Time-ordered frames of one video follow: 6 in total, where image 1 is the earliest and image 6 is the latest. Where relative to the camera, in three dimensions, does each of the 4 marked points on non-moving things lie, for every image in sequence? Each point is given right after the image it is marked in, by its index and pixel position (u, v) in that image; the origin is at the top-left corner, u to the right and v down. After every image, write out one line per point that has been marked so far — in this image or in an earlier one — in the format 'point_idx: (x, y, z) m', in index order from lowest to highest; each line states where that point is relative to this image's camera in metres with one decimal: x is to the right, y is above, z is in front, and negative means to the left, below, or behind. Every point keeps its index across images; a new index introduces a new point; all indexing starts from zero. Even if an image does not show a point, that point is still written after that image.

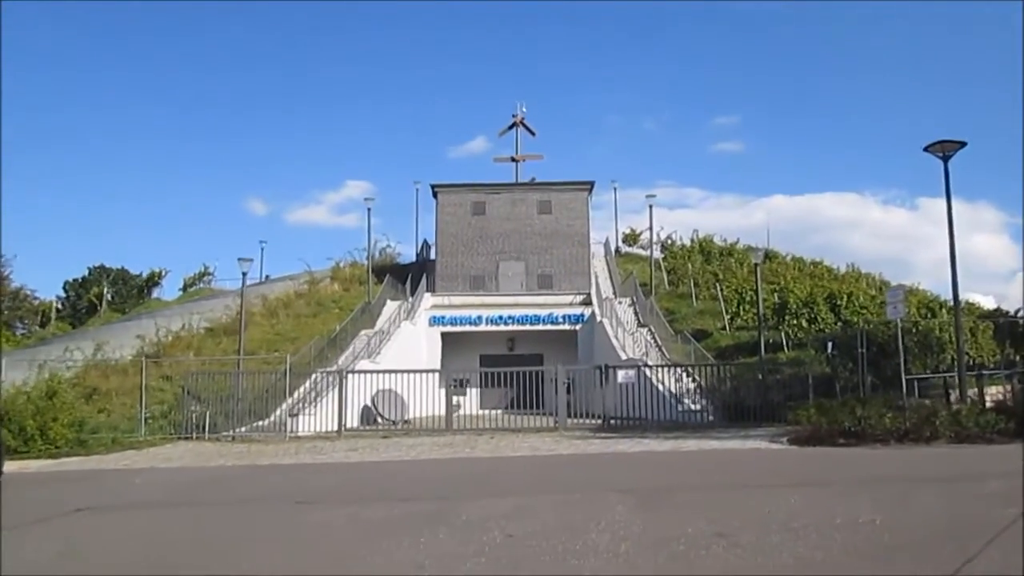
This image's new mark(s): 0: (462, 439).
0: (-1.0, -3.1, +18.3) m
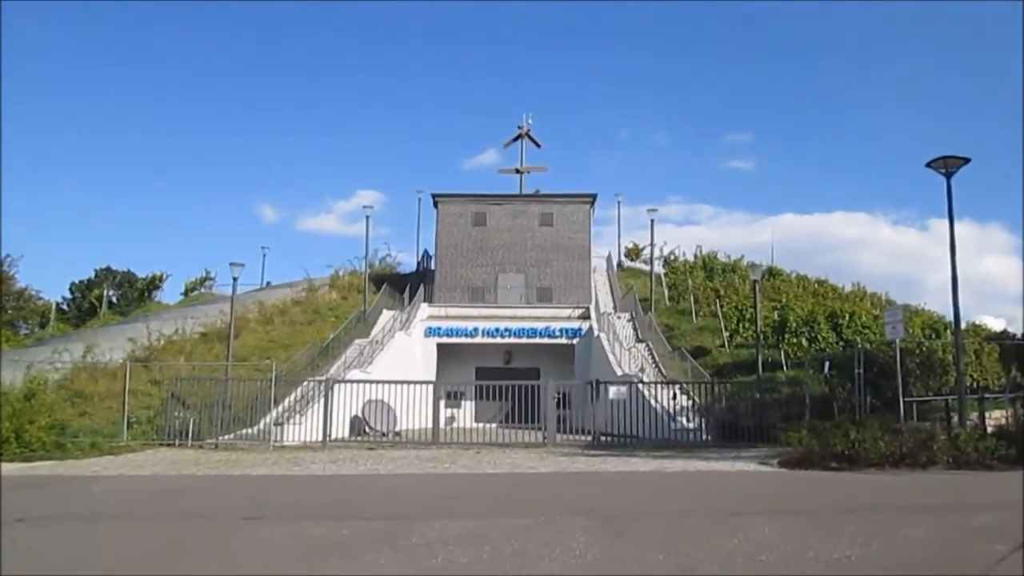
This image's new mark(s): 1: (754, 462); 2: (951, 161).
0: (-1.3, -3.3, +17.8) m
1: (+3.8, -2.8, +13.9) m
2: (+7.6, +2.2, +15.3) m
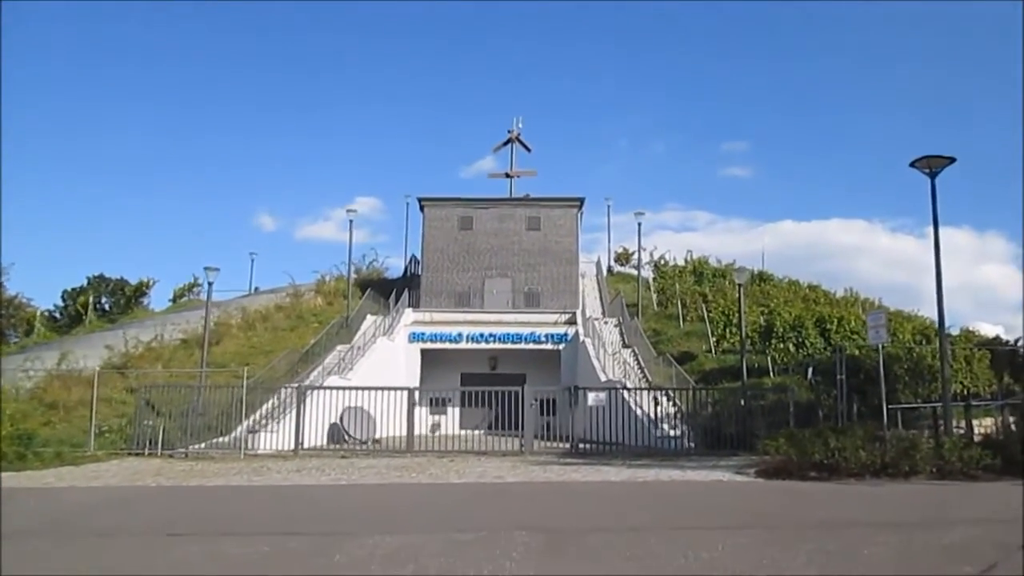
0: (-1.8, -3.4, +17.3) m
1: (+3.3, -2.8, +13.4) m
2: (+7.1, +2.1, +14.9) m
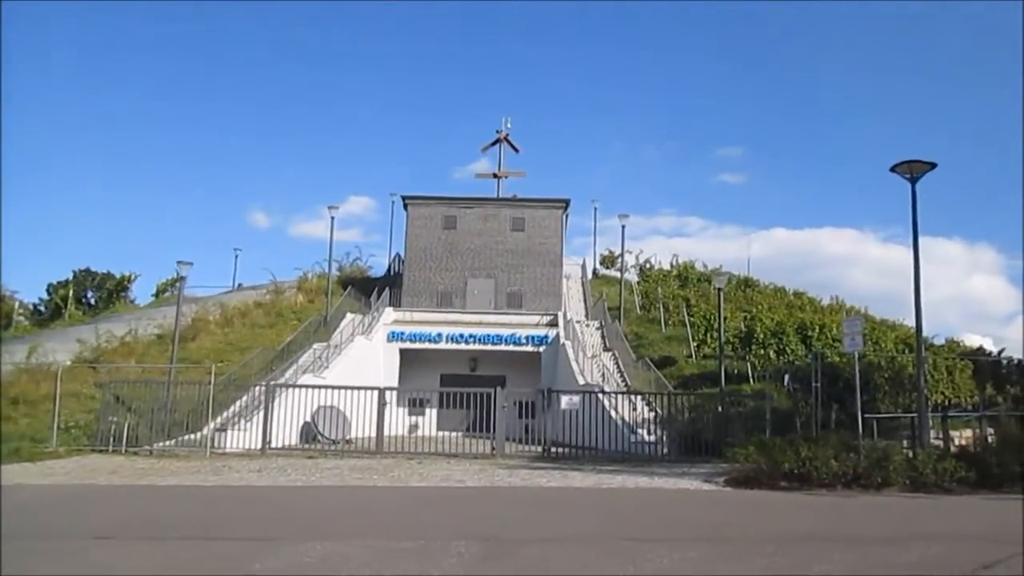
0: (-2.4, -3.3, +16.9) m
1: (+2.7, -2.8, +13.1) m
2: (+6.6, +2.0, +14.5) m
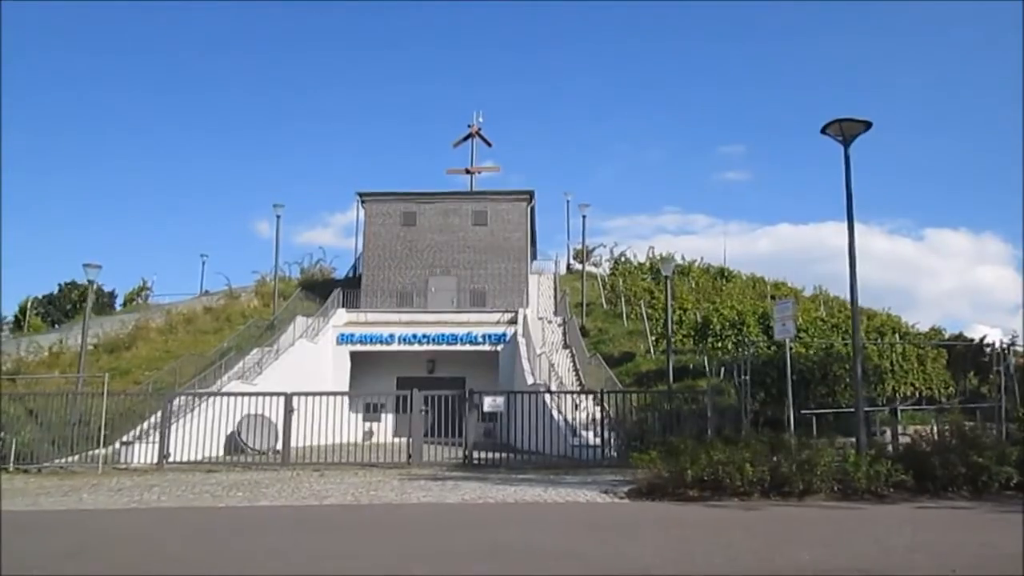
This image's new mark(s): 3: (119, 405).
0: (-4.0, -3.2, +15.2) m
1: (+1.1, -2.6, +11.3) m
2: (+4.9, +2.4, +12.8) m
3: (-8.9, -2.6, +20.0) m
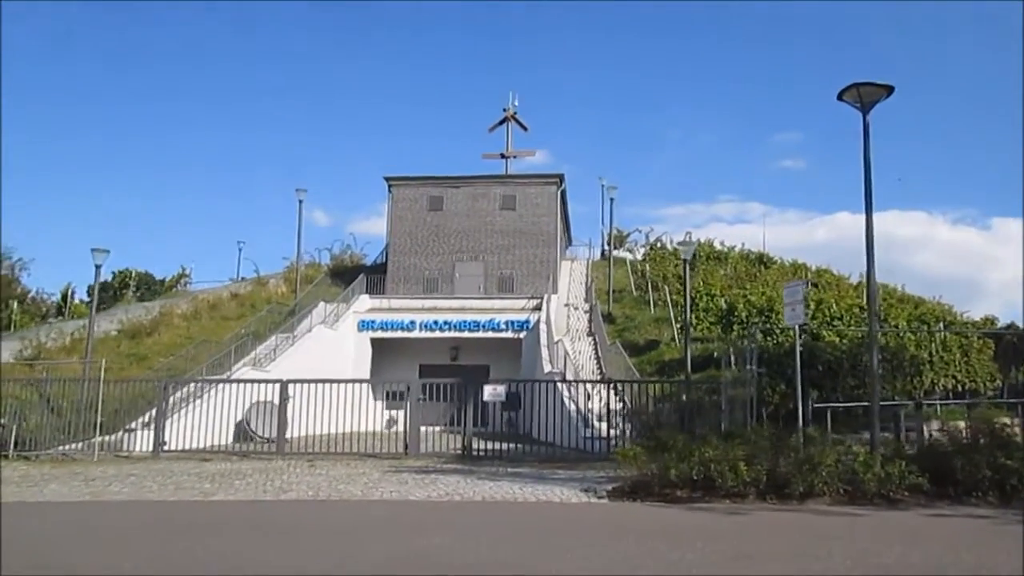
0: (-4.1, -2.9, +14.5) m
1: (+0.8, -2.4, +10.4) m
2: (+4.7, +2.6, +11.6) m
3: (-8.7, -2.2, +19.6) m
